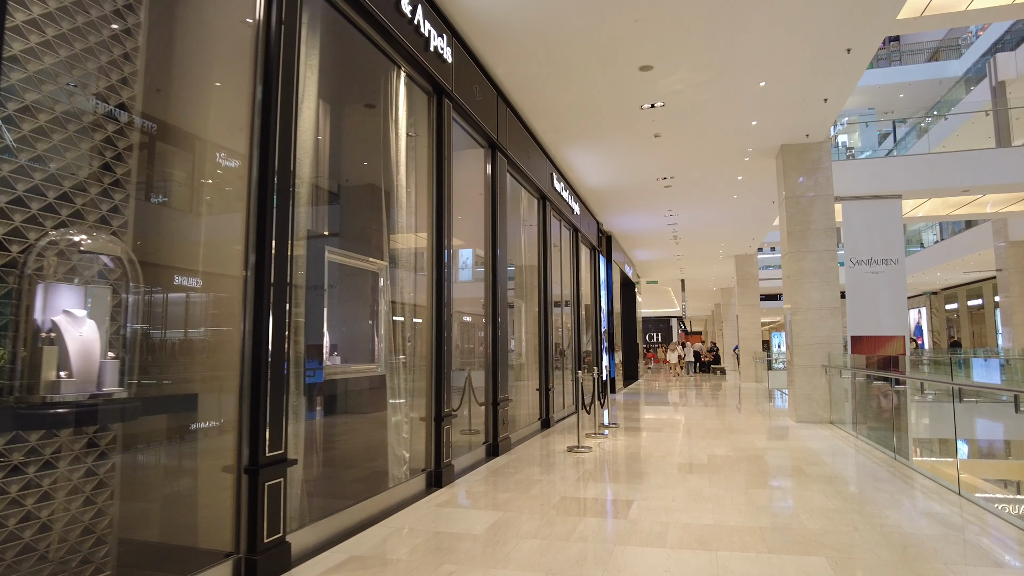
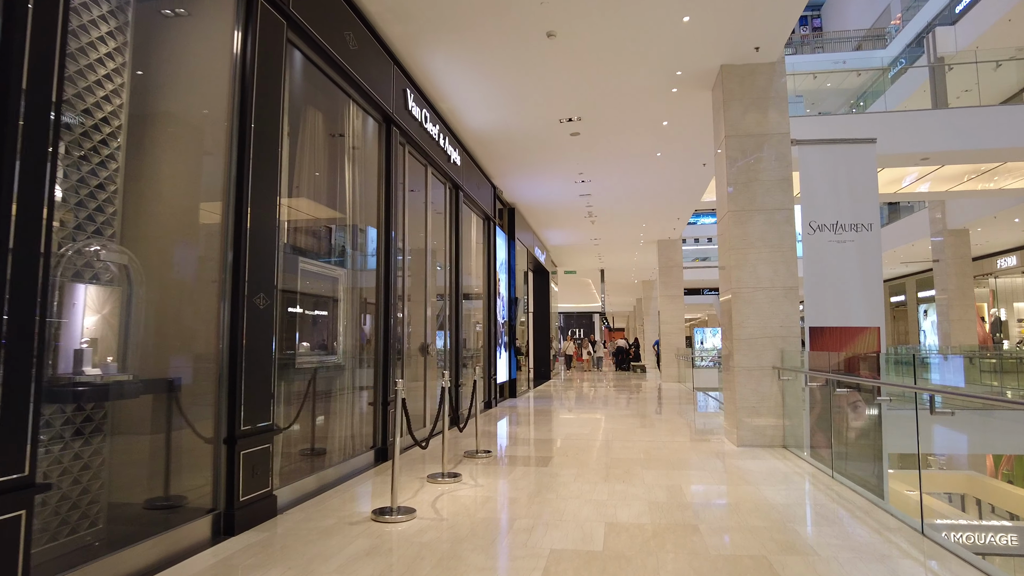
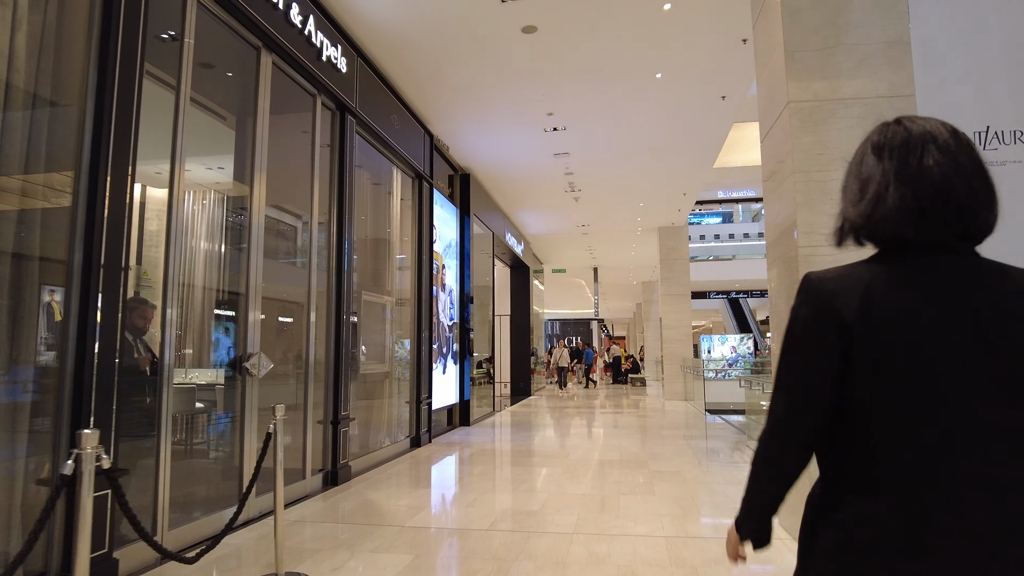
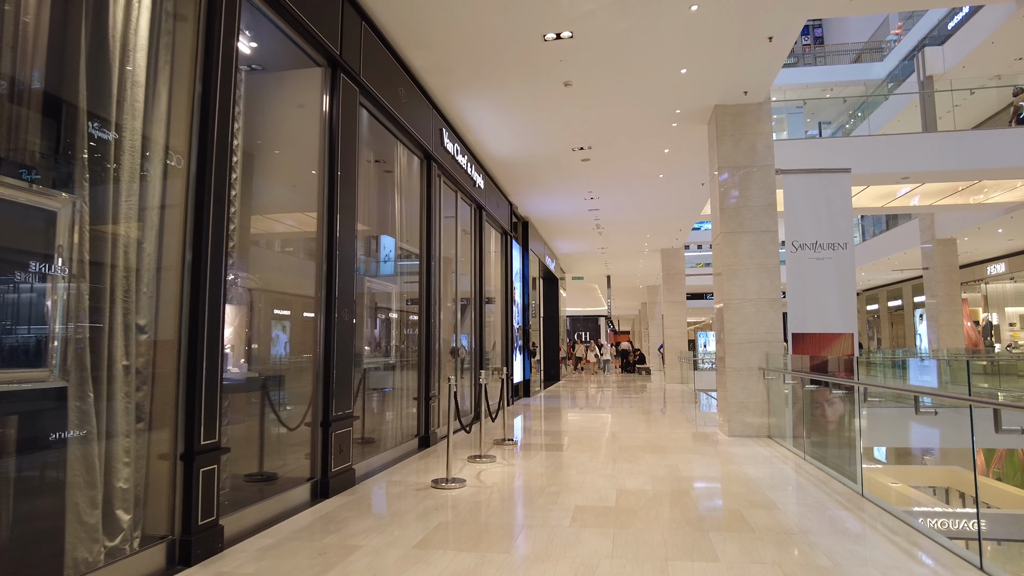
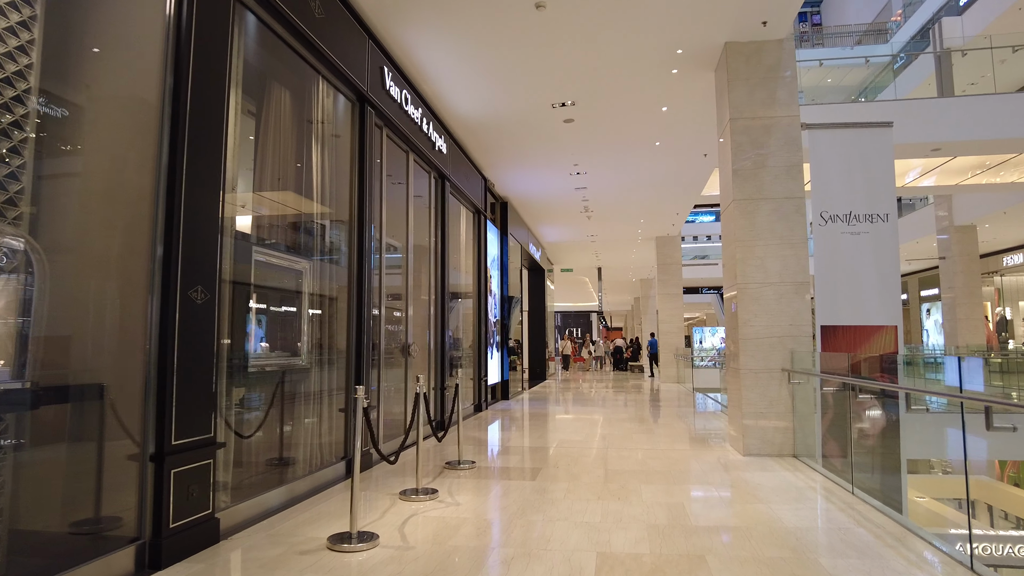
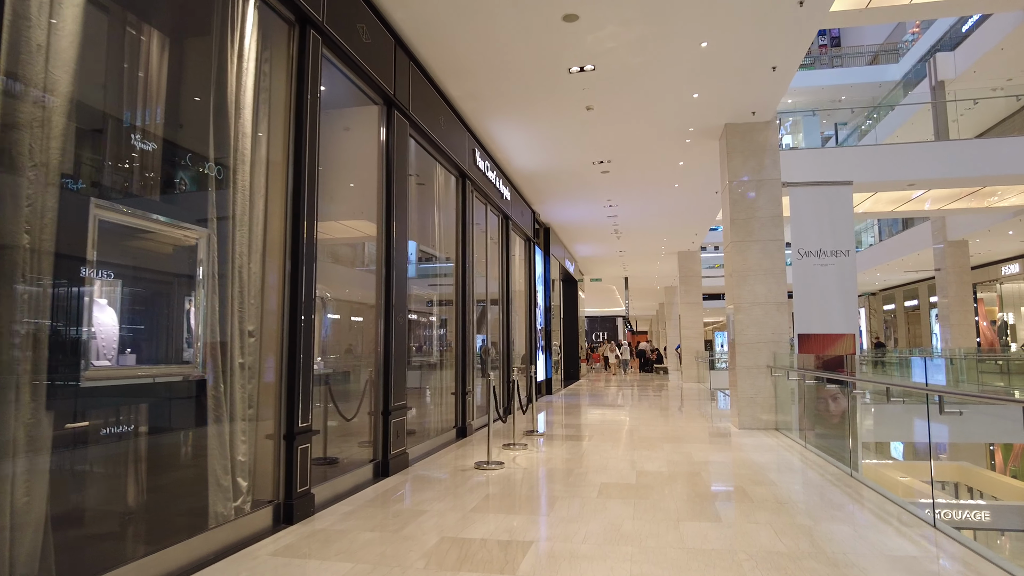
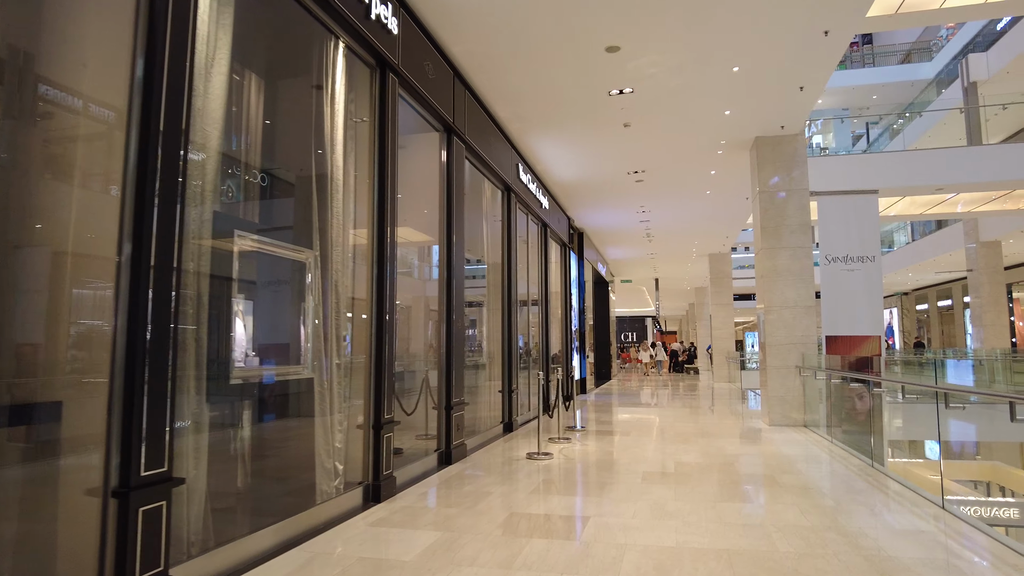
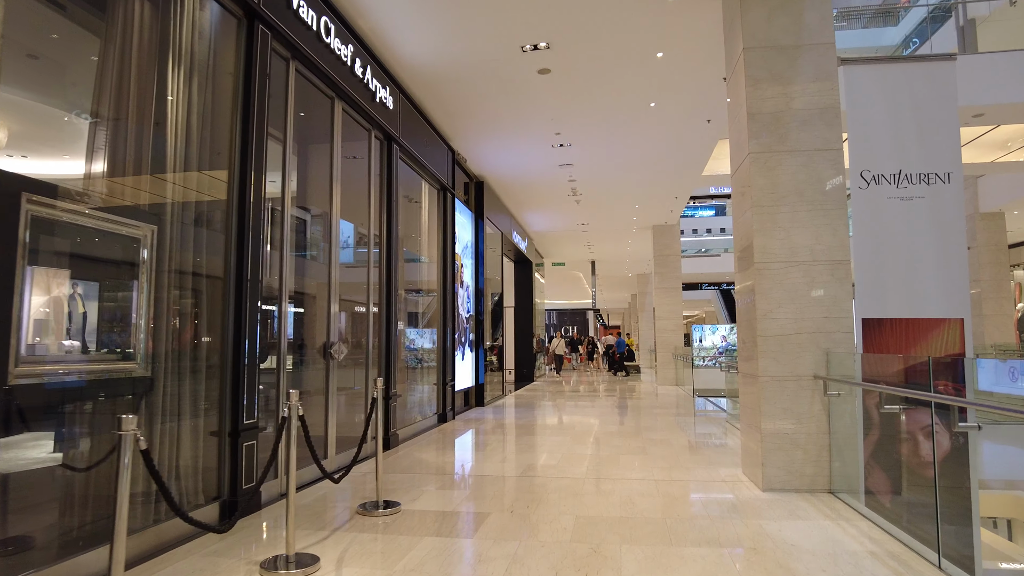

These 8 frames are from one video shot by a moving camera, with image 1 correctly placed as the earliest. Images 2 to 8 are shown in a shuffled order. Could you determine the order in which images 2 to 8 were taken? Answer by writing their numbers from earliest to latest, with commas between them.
7, 6, 4, 2, 5, 8, 3
